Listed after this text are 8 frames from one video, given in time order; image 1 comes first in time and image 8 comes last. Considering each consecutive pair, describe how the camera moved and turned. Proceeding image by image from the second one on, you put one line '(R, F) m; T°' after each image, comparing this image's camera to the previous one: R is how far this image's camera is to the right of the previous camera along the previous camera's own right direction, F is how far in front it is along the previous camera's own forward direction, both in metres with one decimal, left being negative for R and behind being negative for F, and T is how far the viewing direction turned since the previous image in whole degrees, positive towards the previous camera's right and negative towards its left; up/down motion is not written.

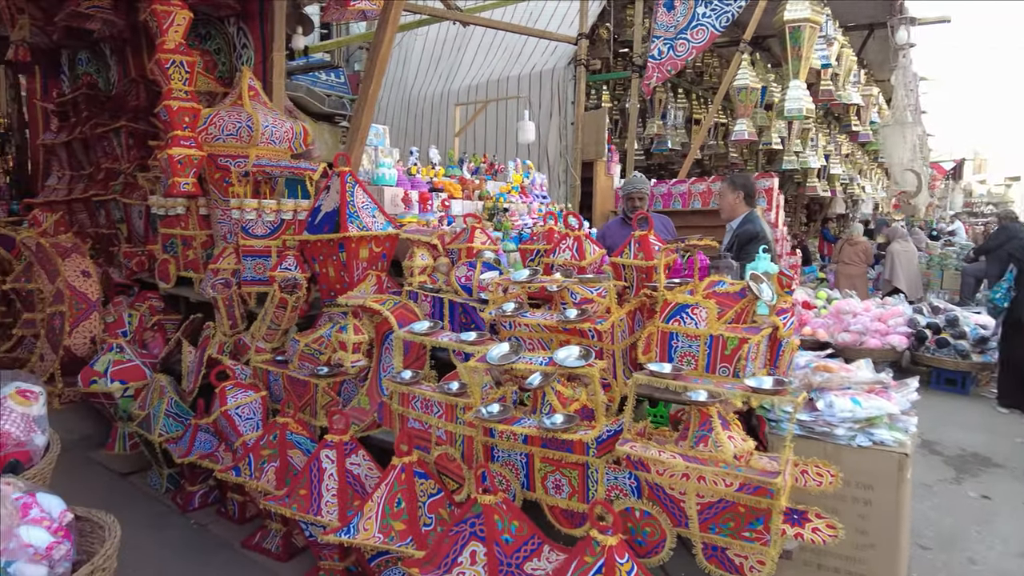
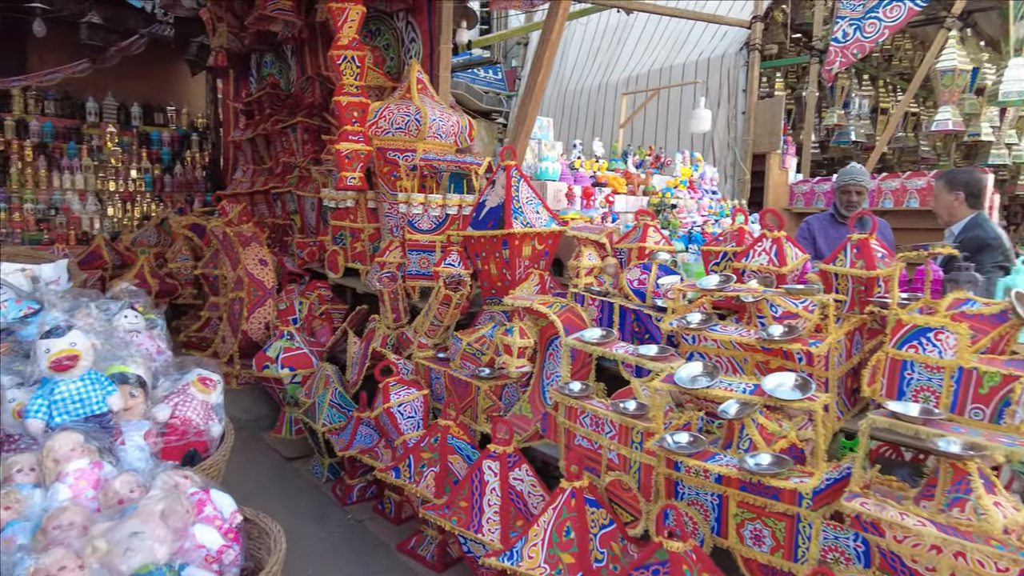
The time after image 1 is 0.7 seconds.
(-0.1, +0.2) m; -12°
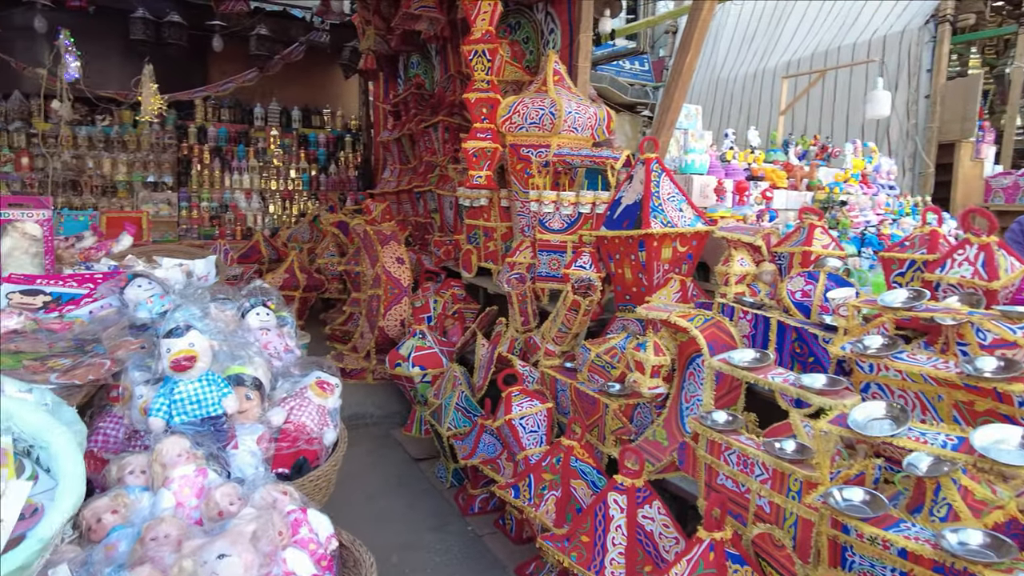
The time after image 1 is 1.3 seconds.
(0.0, +0.2) m; -12°
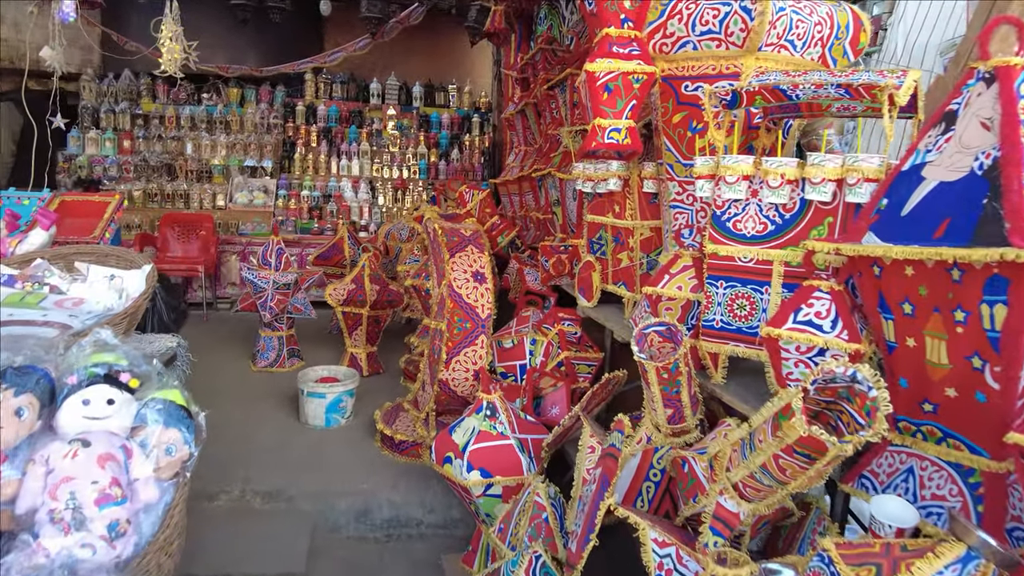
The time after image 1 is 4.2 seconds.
(0.0, +1.4) m; -14°
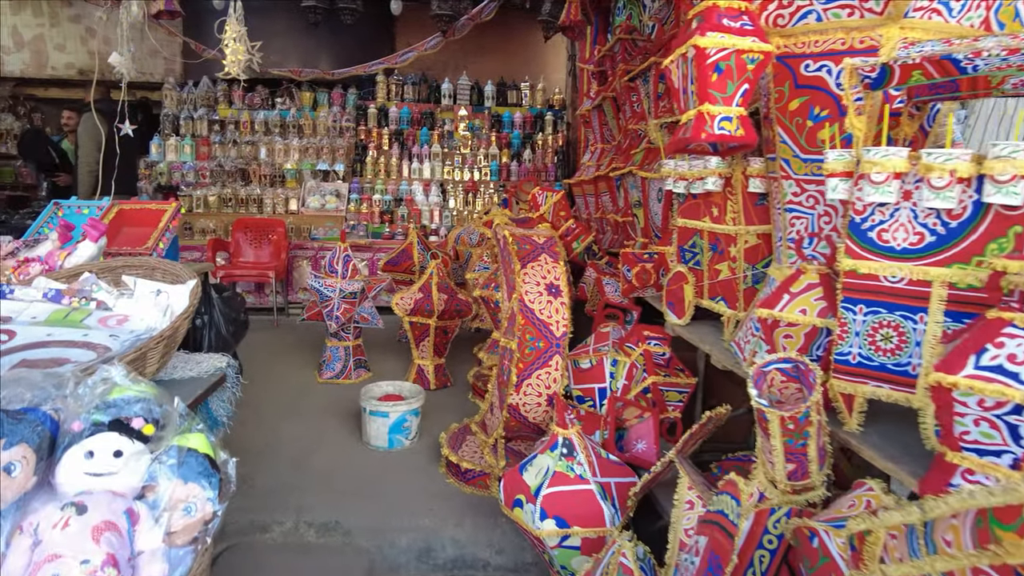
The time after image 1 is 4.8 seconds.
(0.0, +0.2) m; -6°
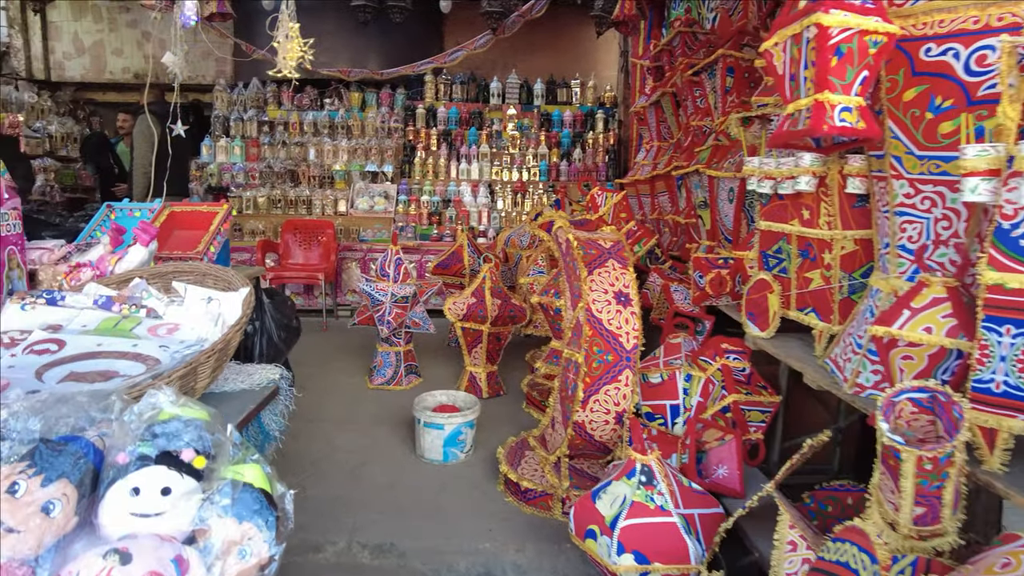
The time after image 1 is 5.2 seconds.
(-0.1, +0.1) m; -4°
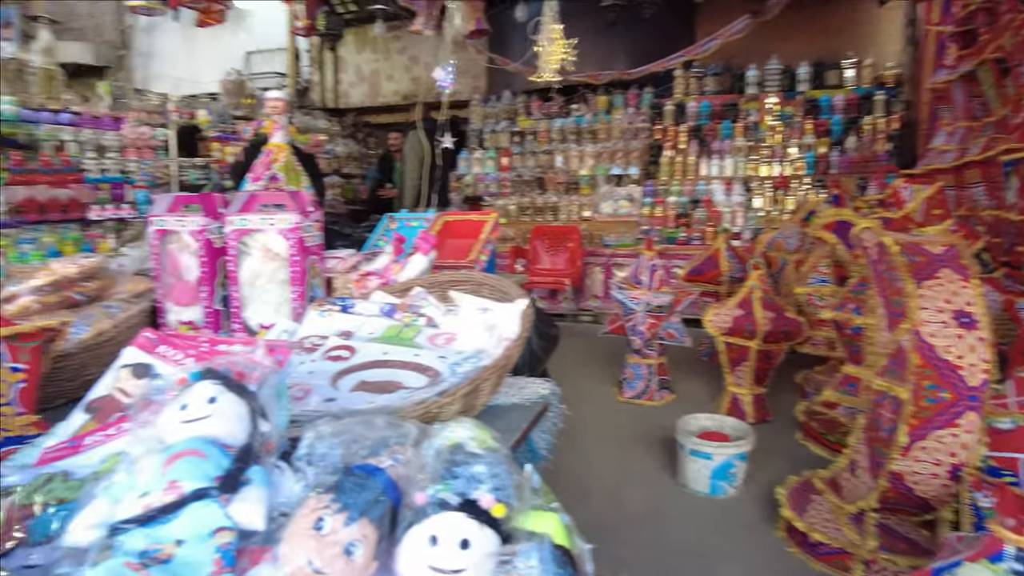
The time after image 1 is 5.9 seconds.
(-0.1, +0.2) m; -20°
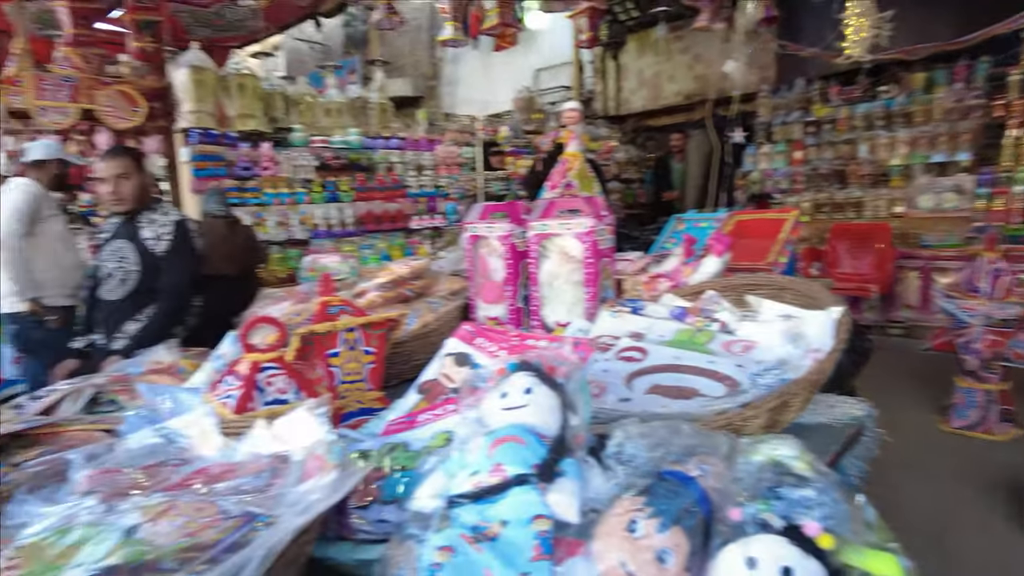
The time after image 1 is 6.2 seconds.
(-0.1, 0.0) m; -23°
